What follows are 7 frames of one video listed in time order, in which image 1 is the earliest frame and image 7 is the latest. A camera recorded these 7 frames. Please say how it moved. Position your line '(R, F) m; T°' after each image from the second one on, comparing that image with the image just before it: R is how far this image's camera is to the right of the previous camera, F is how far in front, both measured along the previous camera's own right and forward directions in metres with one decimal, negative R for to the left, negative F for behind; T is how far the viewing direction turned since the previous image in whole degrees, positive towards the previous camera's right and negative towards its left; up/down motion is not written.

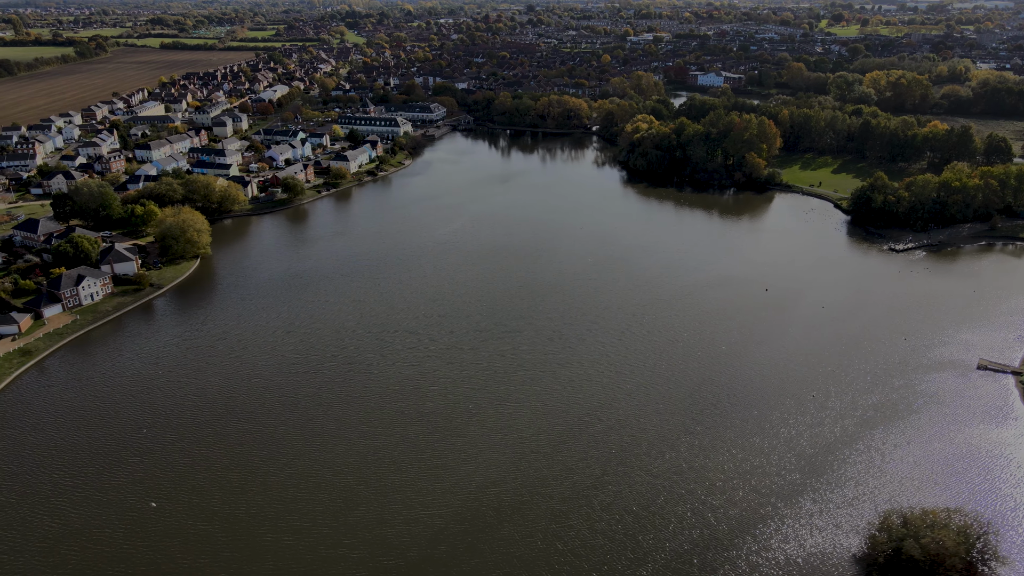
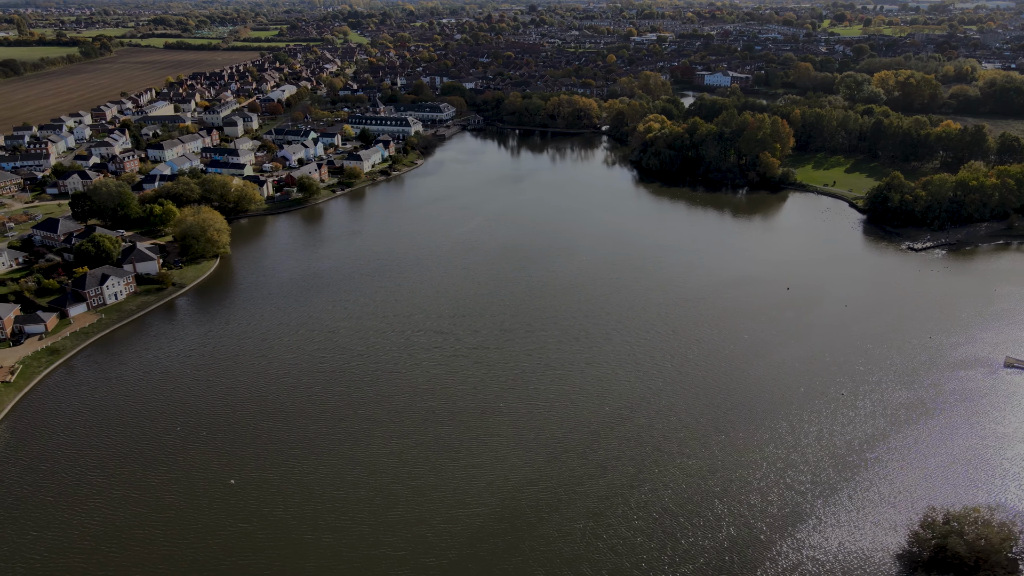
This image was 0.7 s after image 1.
(-0.6, 0.0) m; 0°
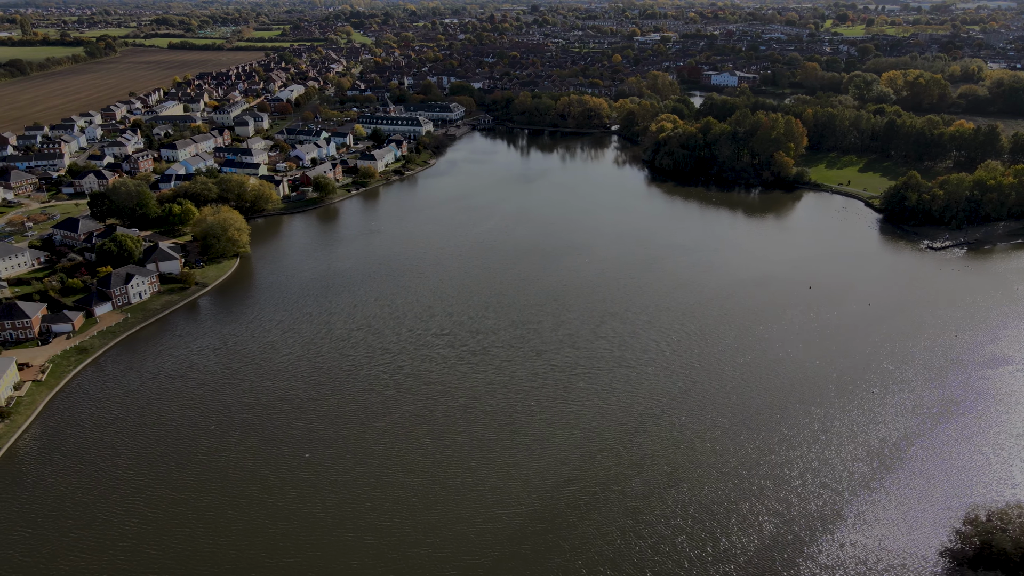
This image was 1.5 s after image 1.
(-0.7, 0.0) m; 0°
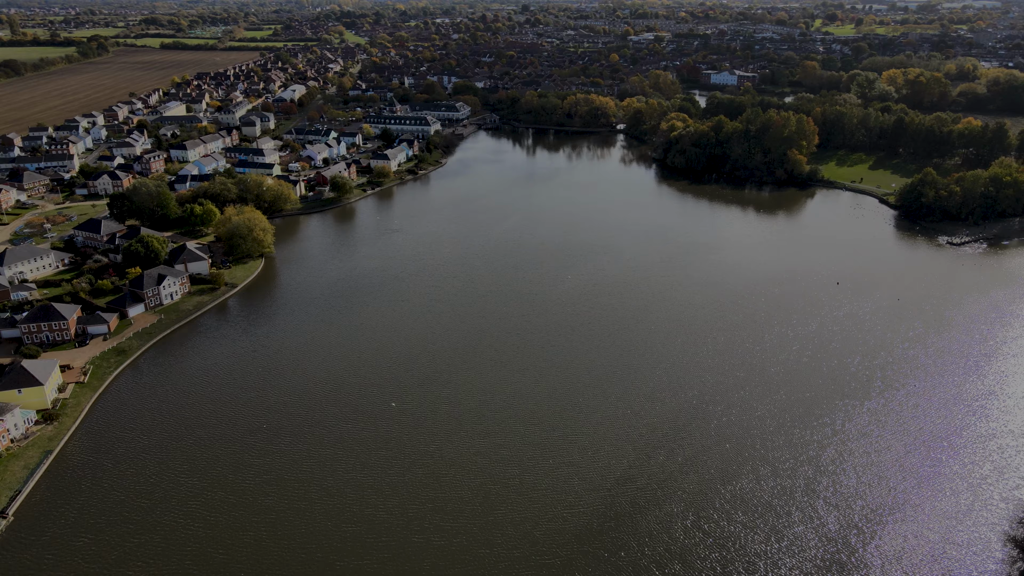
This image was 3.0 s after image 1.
(-1.2, 0.0) m; +1°
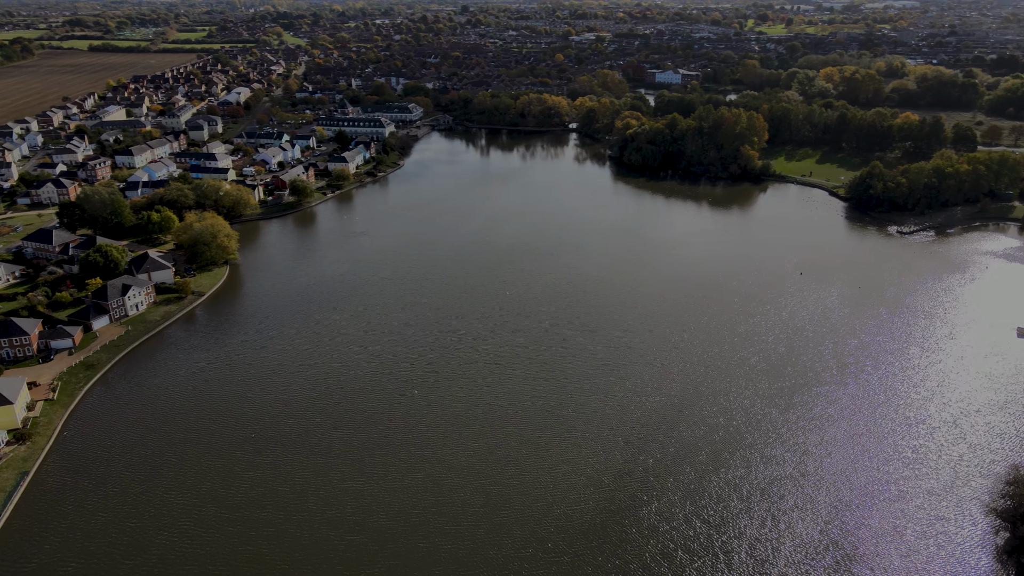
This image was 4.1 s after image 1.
(-0.9, 0.0) m; +4°
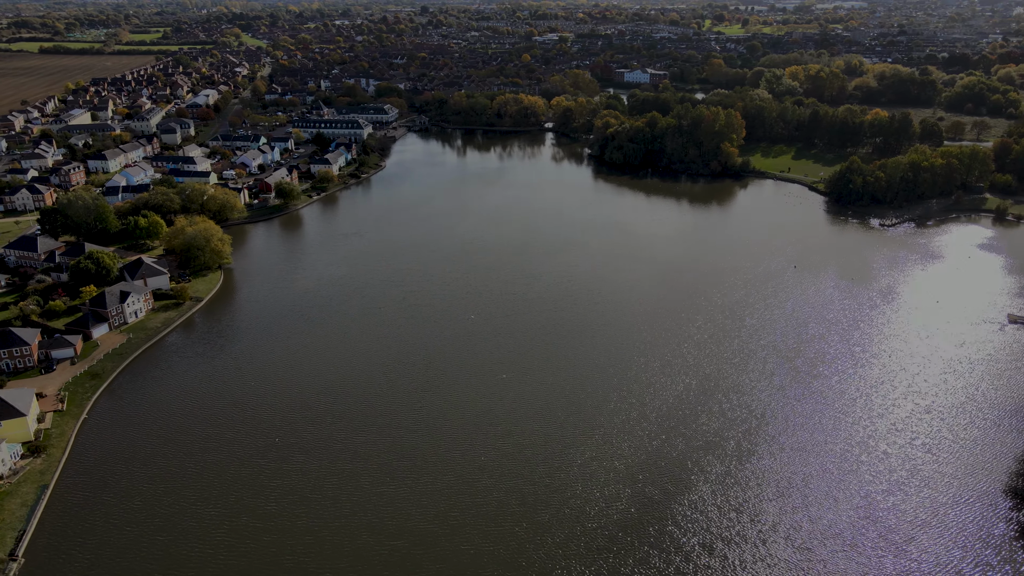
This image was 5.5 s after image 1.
(-1.2, 0.0) m; +3°
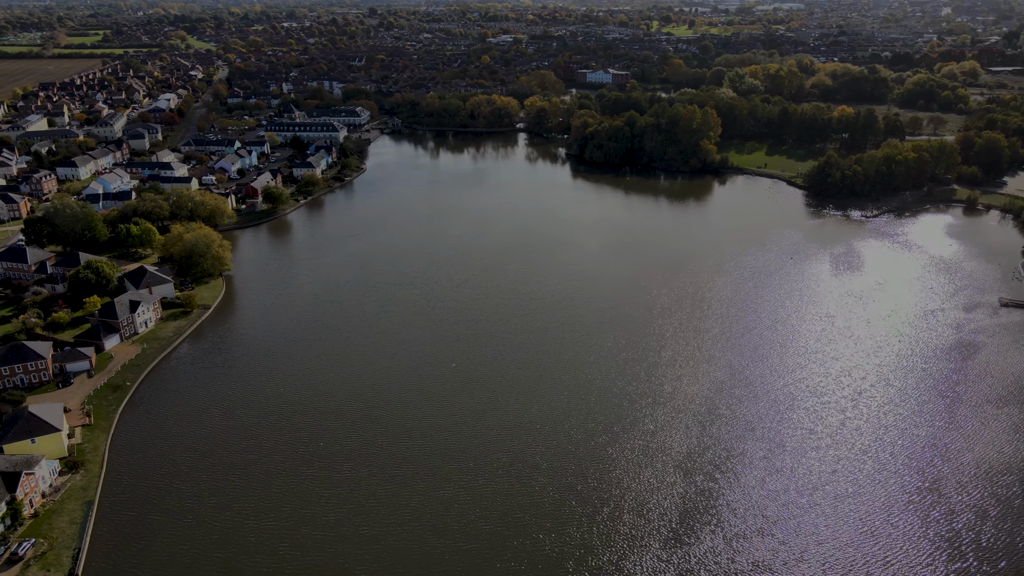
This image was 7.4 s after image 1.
(-1.7, 0.0) m; +4°
